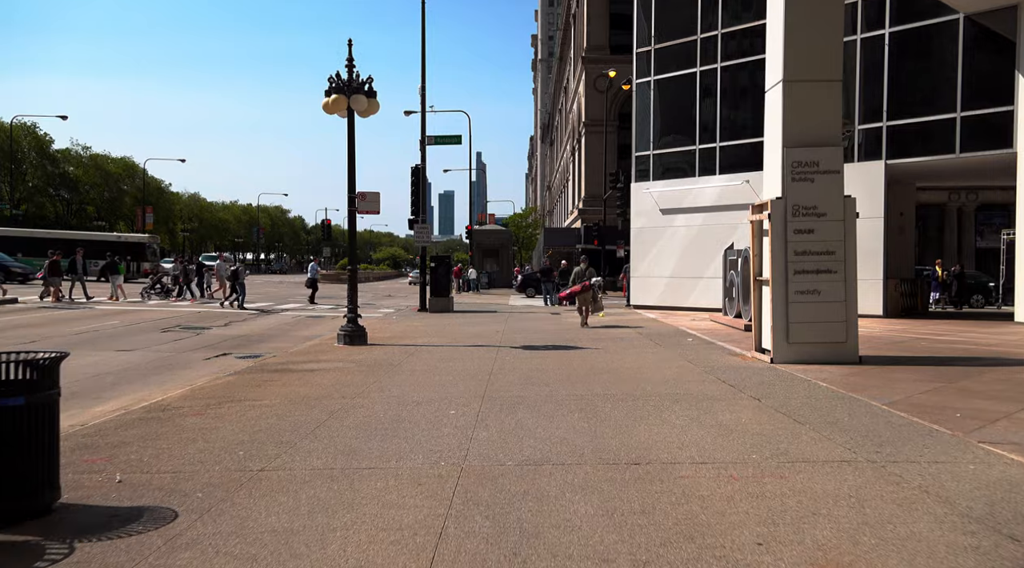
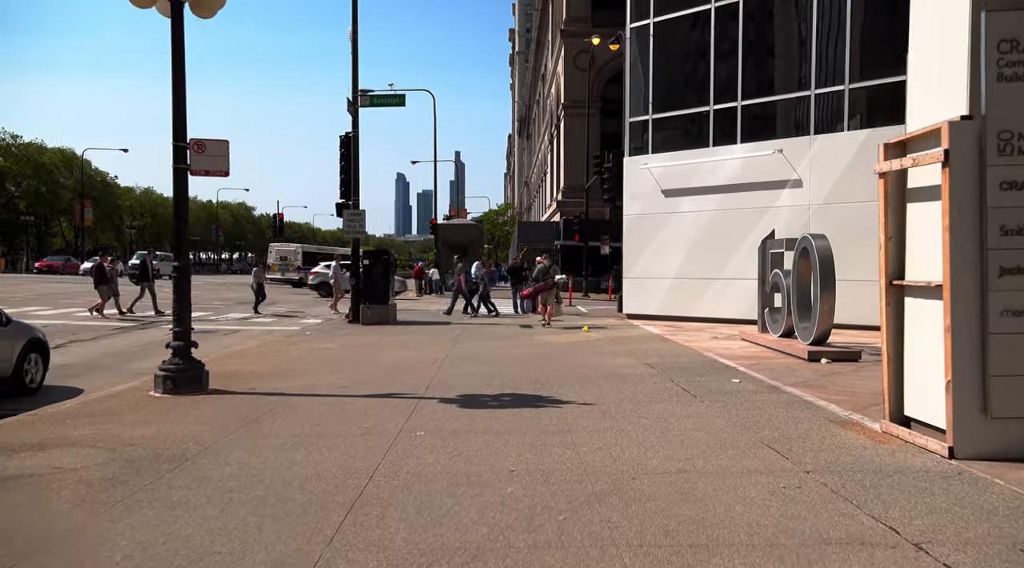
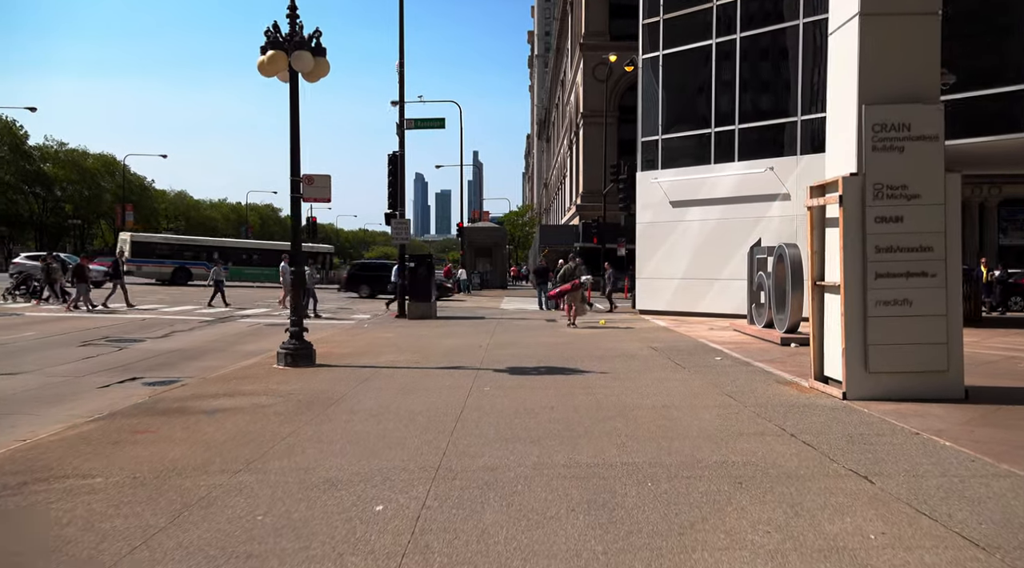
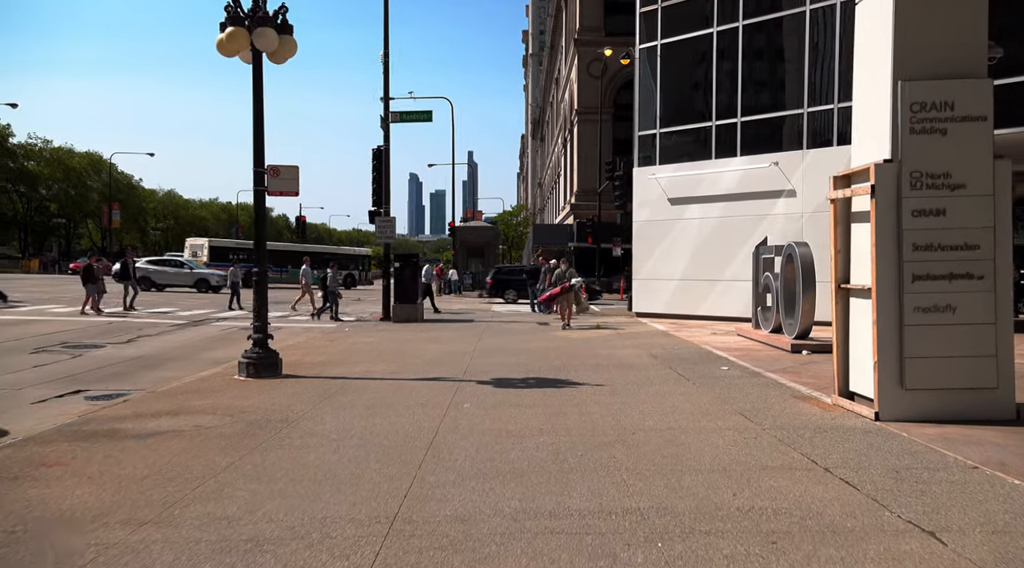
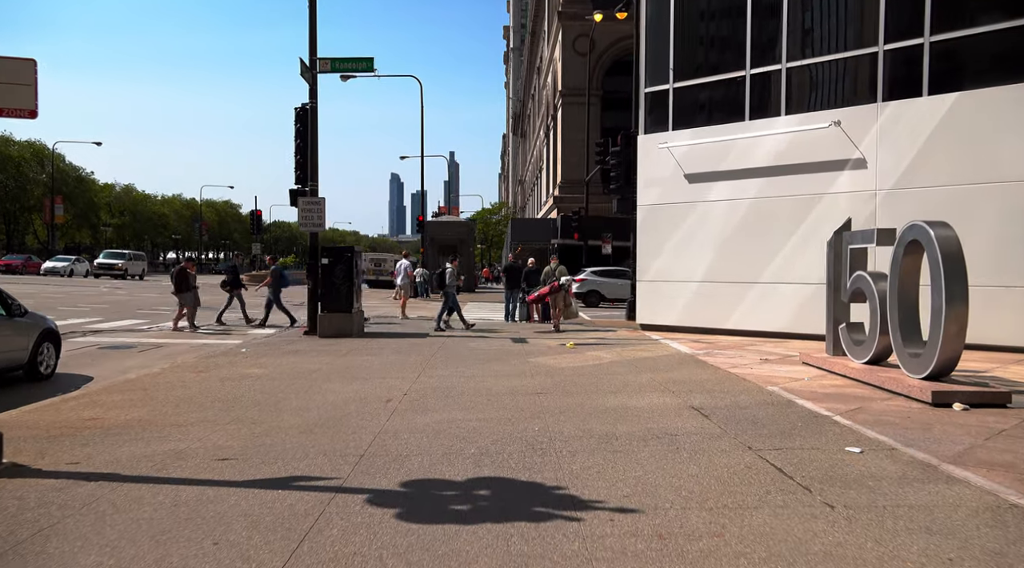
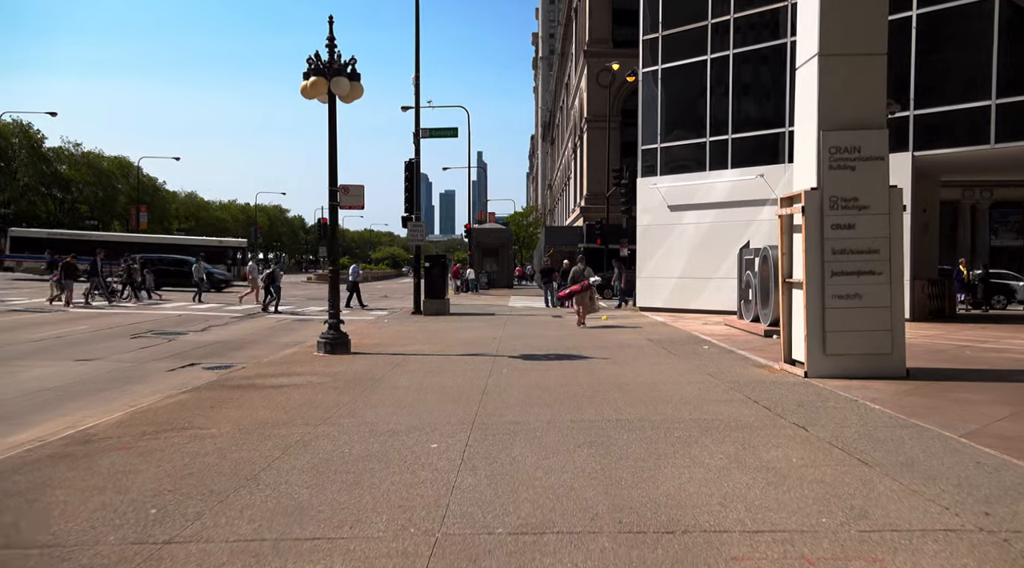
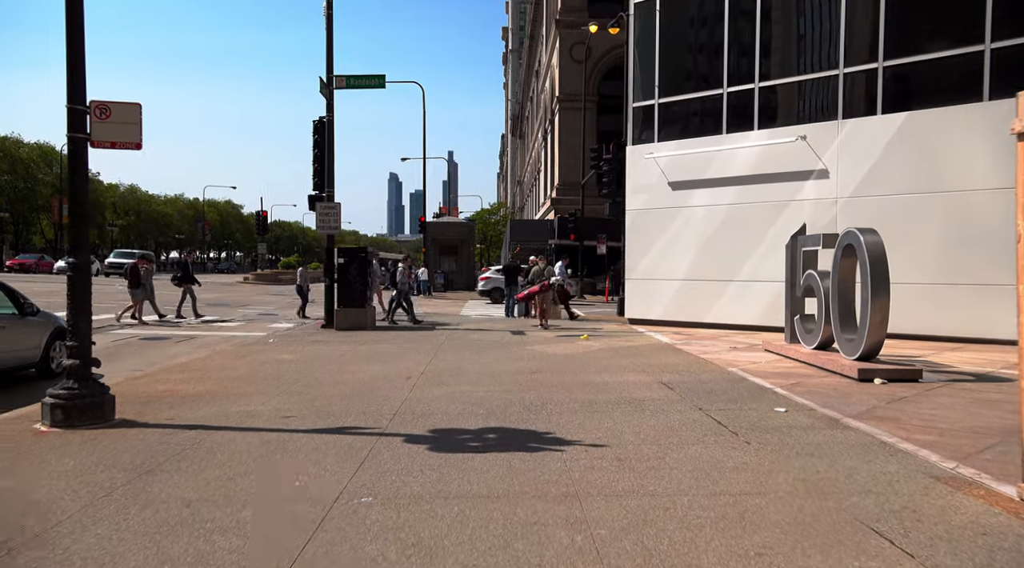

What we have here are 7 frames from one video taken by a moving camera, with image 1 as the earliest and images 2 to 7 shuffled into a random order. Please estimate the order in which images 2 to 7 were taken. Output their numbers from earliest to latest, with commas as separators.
6, 3, 4, 2, 7, 5
